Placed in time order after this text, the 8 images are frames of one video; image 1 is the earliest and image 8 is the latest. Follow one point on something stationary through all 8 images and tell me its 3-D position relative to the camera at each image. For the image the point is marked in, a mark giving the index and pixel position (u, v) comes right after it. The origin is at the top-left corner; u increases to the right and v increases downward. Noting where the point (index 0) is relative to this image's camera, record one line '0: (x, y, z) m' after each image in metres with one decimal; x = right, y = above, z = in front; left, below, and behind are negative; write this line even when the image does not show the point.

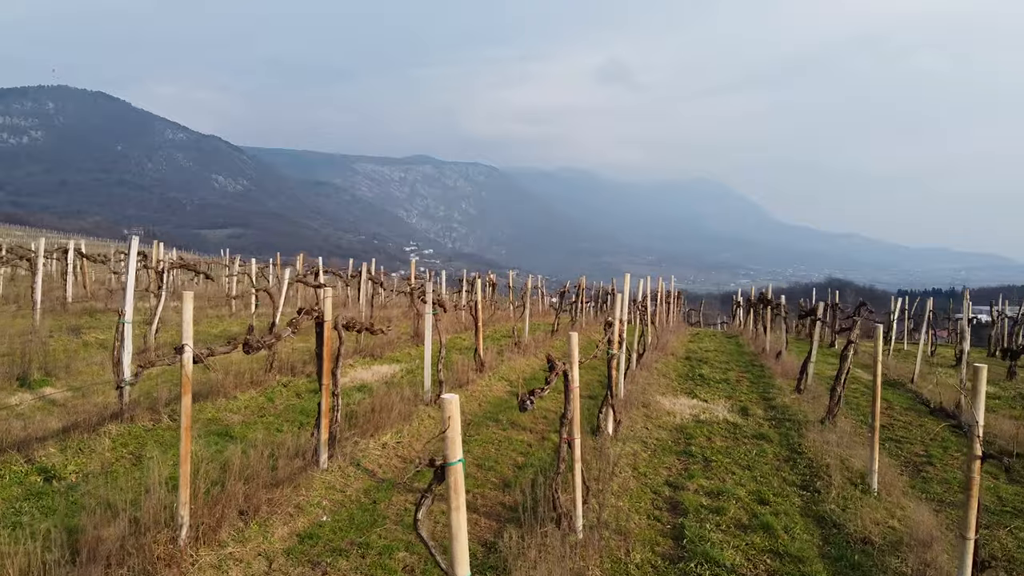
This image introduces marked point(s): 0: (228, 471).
0: (-3.9, -2.6, +5.8) m
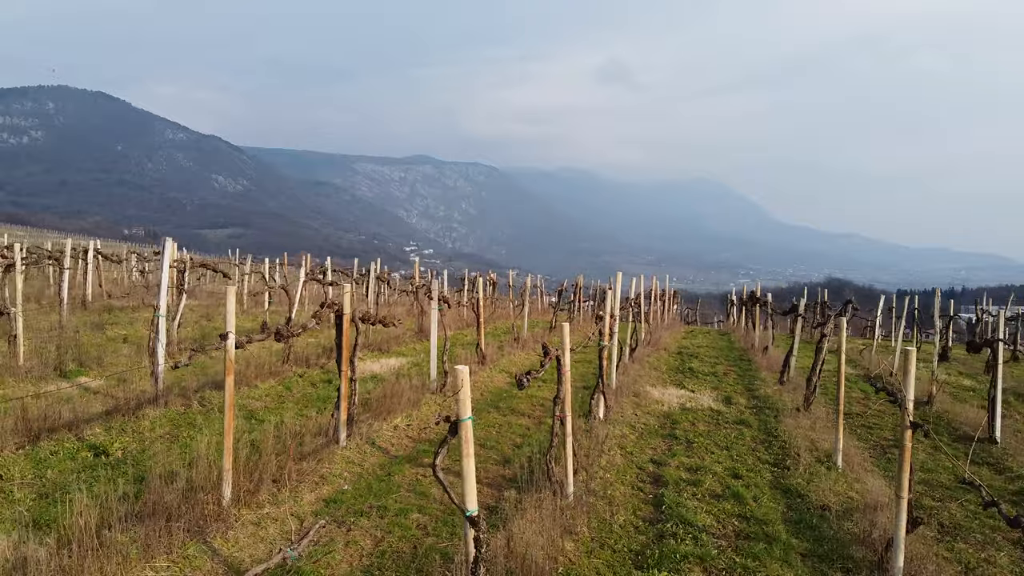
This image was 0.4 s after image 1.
0: (-3.9, -2.5, +6.5) m
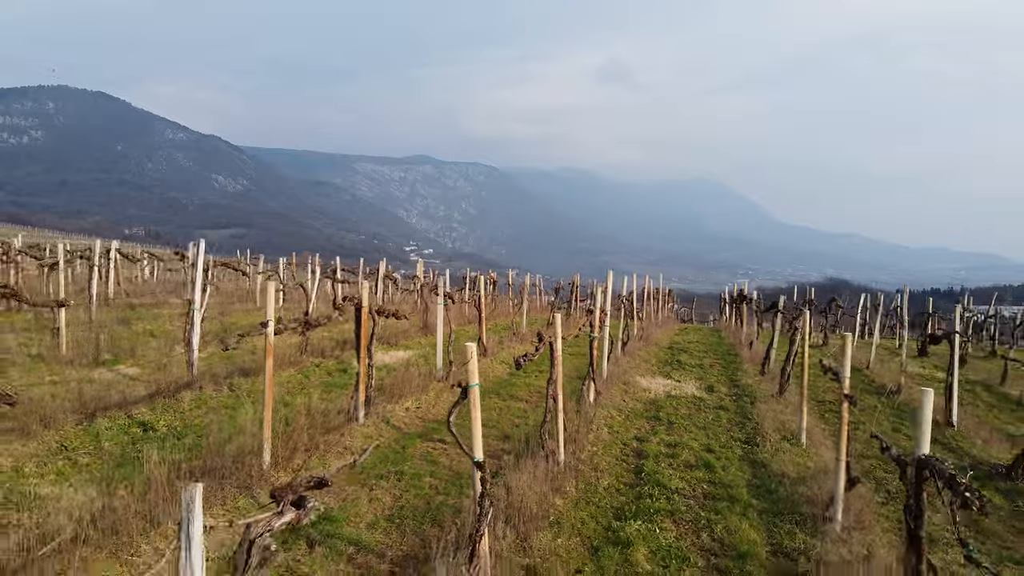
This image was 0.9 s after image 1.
0: (-3.9, -2.4, +7.3) m
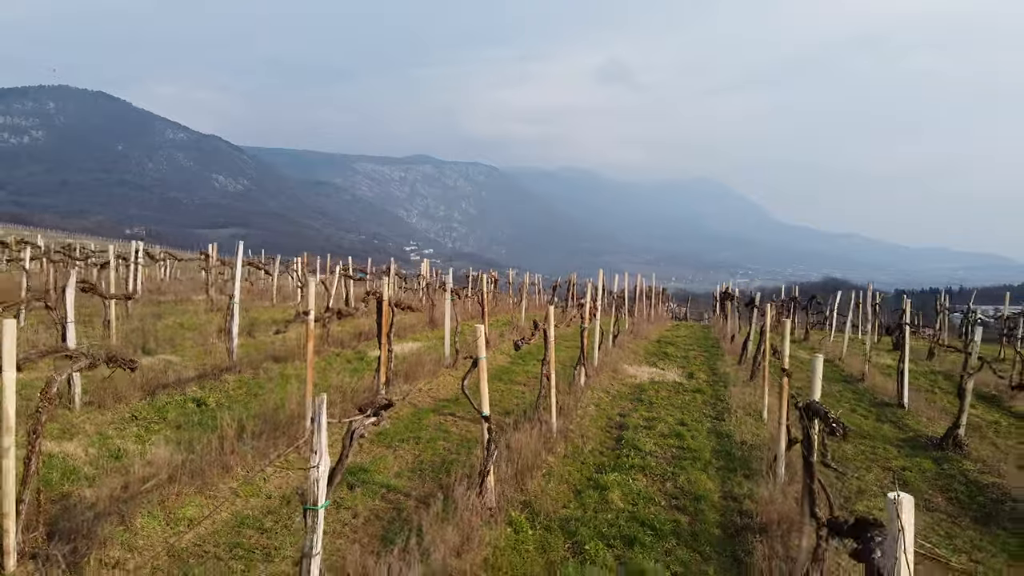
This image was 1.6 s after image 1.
0: (-3.9, -2.3, +8.6) m
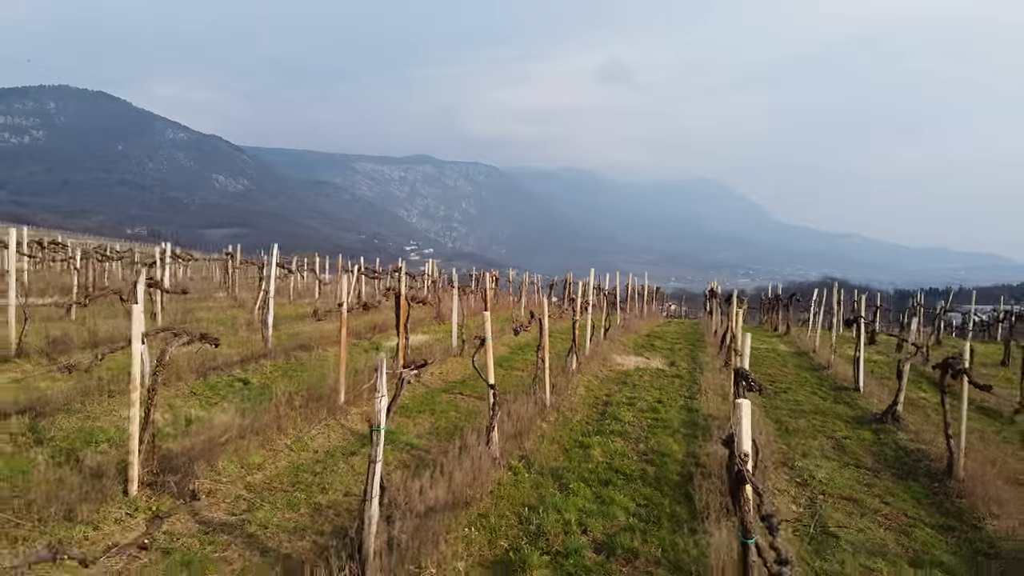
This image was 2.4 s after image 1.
0: (-3.9, -2.2, +10.0) m
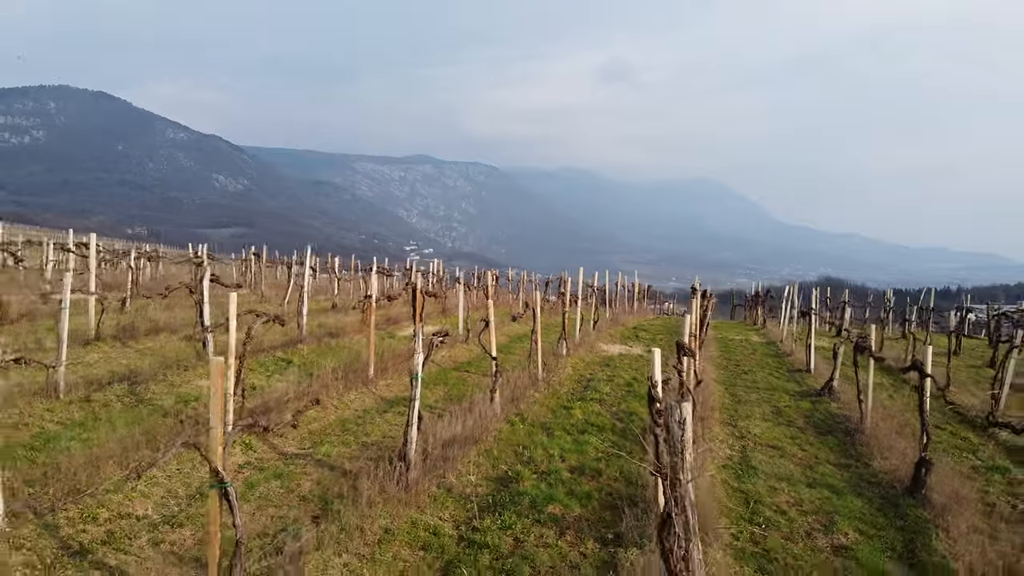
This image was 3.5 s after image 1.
0: (-3.9, -2.1, +12.0) m
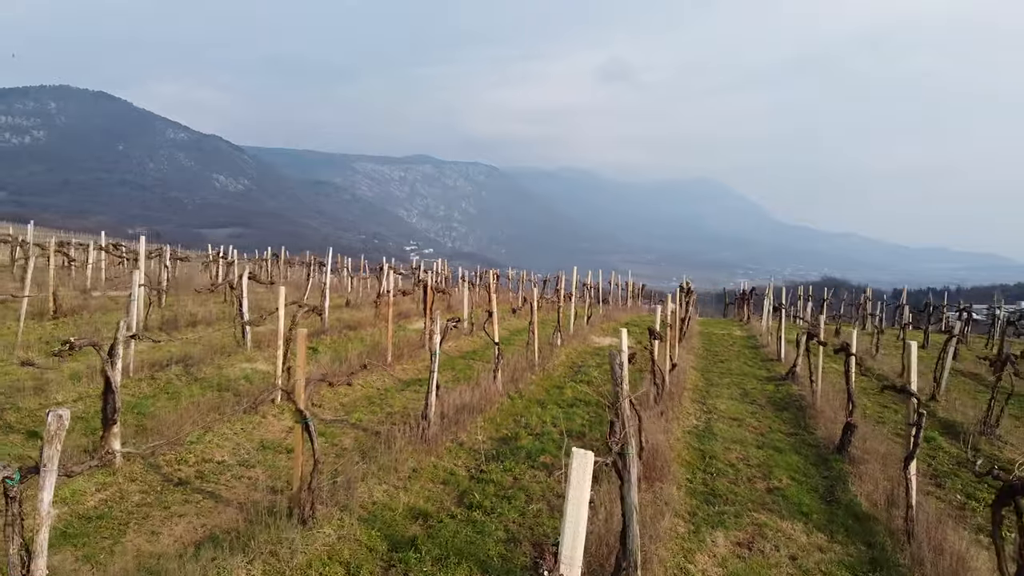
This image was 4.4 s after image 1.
0: (-3.9, -2.0, +13.6) m
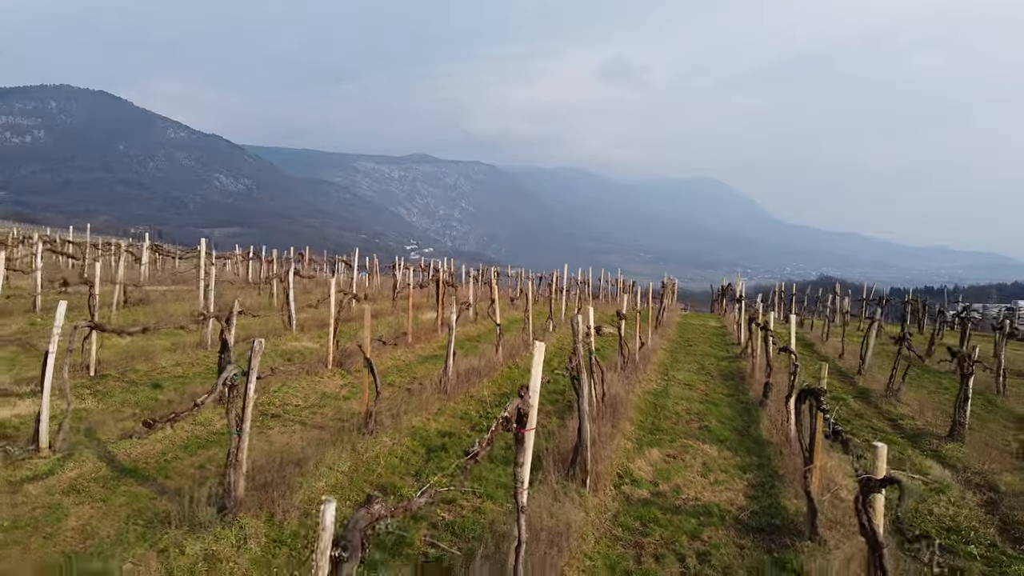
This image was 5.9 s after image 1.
0: (-4.0, -1.7, +16.4) m
